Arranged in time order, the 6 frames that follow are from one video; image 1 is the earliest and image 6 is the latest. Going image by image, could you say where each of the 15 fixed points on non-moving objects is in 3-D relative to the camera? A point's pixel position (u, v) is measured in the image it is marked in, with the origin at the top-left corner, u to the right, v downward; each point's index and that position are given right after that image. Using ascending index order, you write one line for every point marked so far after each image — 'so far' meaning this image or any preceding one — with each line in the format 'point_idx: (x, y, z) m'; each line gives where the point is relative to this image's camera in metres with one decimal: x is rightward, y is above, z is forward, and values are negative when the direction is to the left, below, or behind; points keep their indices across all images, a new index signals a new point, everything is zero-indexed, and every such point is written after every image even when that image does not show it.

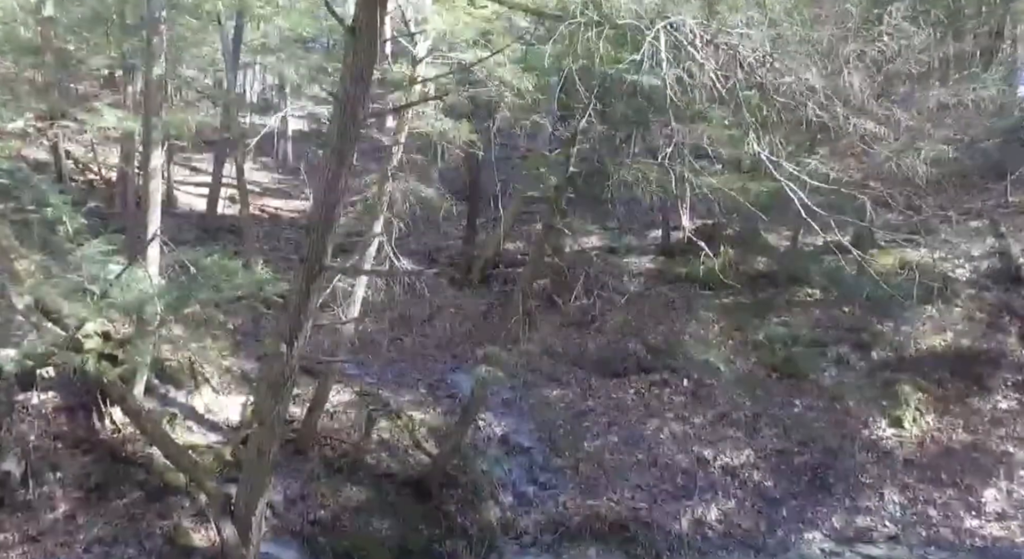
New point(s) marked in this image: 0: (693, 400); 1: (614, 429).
0: (+3.0, -2.0, +16.0) m
1: (+1.6, -2.4, +15.2) m
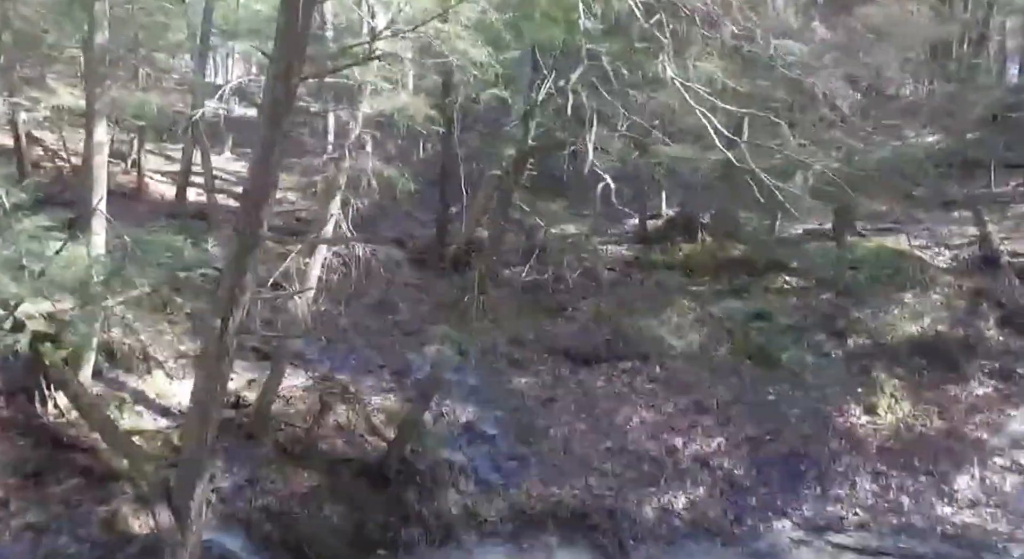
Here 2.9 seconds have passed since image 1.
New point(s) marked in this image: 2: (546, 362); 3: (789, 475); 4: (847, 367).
0: (+2.5, -1.7, +15.6) m
1: (+1.1, -2.1, +14.8) m
2: (+0.6, -1.4, +16.4) m
3: (+3.9, -2.8, +13.6) m
4: (+5.5, -1.4, +15.8) m
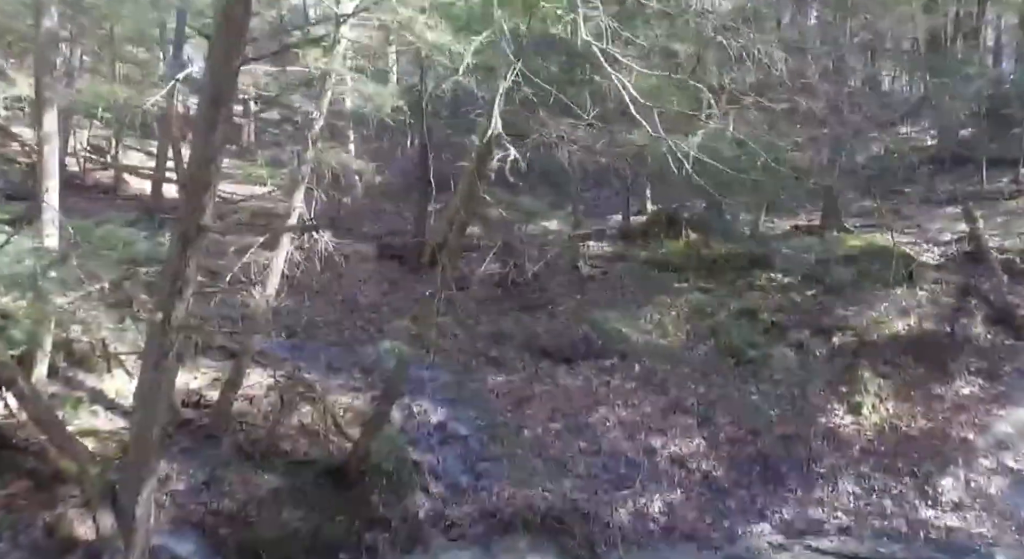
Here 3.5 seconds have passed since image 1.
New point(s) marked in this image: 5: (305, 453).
0: (+2.1, -1.7, +15.2) m
1: (+0.7, -2.1, +14.4) m
2: (+0.2, -1.3, +16.0) m
3: (+3.5, -2.7, +13.2) m
4: (+5.1, -1.4, +15.4) m
5: (-2.6, -2.2, +12.0) m
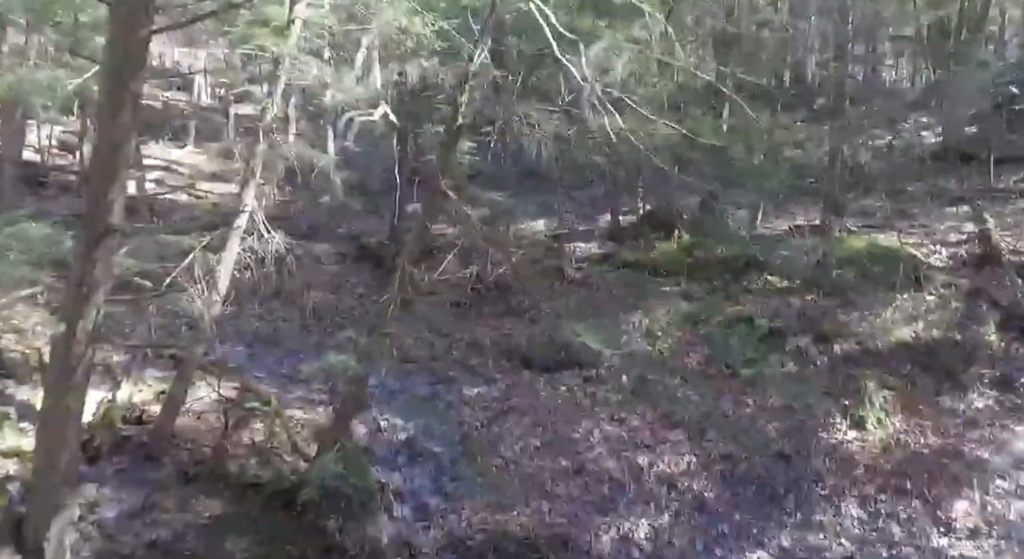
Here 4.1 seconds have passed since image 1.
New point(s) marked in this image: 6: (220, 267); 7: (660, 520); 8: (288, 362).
0: (+1.8, -1.7, +14.2) m
1: (+0.4, -2.1, +13.3) m
2: (-0.2, -1.4, +14.9) m
3: (+3.2, -2.8, +12.1) m
4: (+4.8, -1.4, +14.3) m
5: (-2.9, -2.2, +10.9) m
6: (-3.3, +0.1, +10.8) m
7: (+1.8, -2.9, +11.7) m
8: (-3.2, -1.1, +13.6) m
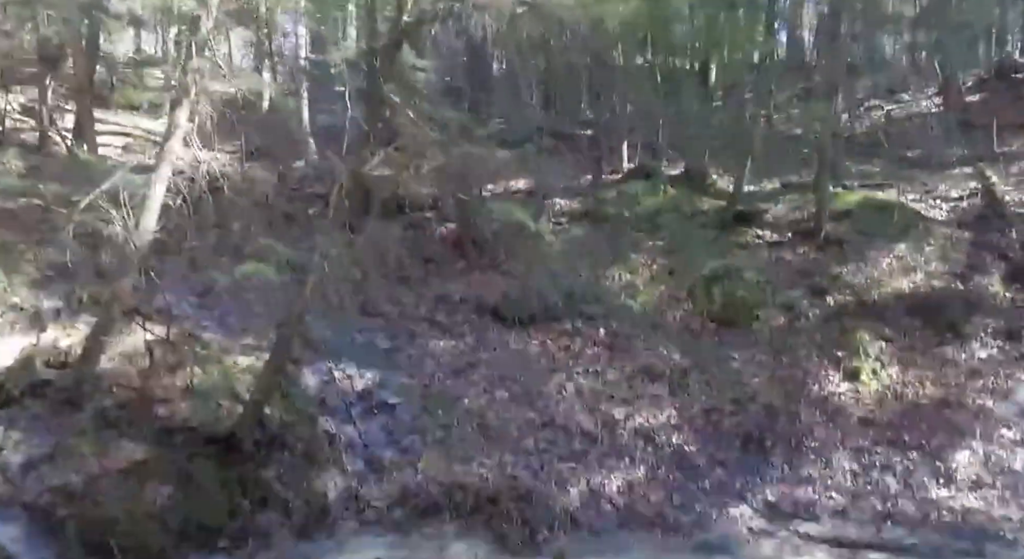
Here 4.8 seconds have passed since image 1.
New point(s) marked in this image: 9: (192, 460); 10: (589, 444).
0: (+1.4, -1.0, +13.2) m
1: (-0.1, -1.3, +12.3) m
2: (-0.6, -0.6, +13.9) m
3: (+2.8, -2.0, +11.2) m
4: (+4.3, -0.7, +13.4) m
5: (-3.4, -1.5, +10.0) m
6: (-3.7, +0.9, +9.8) m
7: (+1.4, -2.2, +10.7) m
8: (-3.6, -0.4, +12.7) m
9: (-3.1, -1.8, +9.5) m
10: (+0.9, -1.9, +11.2) m
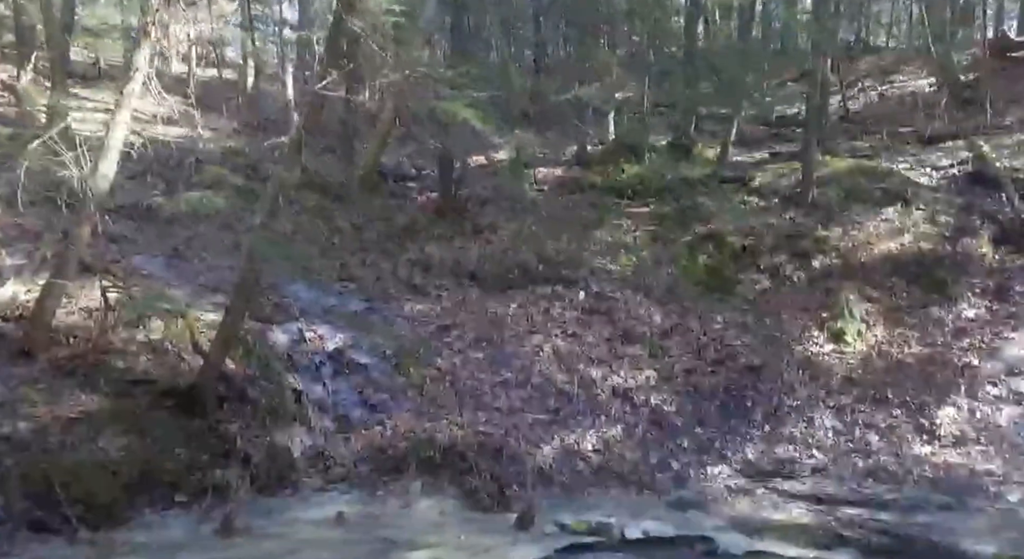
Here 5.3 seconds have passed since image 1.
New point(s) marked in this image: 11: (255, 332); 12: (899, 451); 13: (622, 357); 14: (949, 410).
0: (+1.1, -0.5, +12.9) m
1: (-0.4, -0.8, +12.0) m
2: (-0.9, -0.1, +13.6) m
3: (+2.5, -1.5, +10.9) m
4: (+4.0, -0.2, +13.1) m
5: (-3.7, -1.0, +9.7) m
6: (-4.0, +1.4, +9.5) m
7: (+1.1, -1.6, +10.4) m
8: (-3.9, +0.1, +12.3) m
9: (-3.4, -1.3, +9.2) m
10: (+0.6, -1.4, +10.9) m
11: (-2.8, -0.6, +10.6) m
12: (+4.0, -1.8, +10.0) m
13: (+1.3, -0.9, +11.9) m
14: (+4.8, -1.4, +10.5) m
